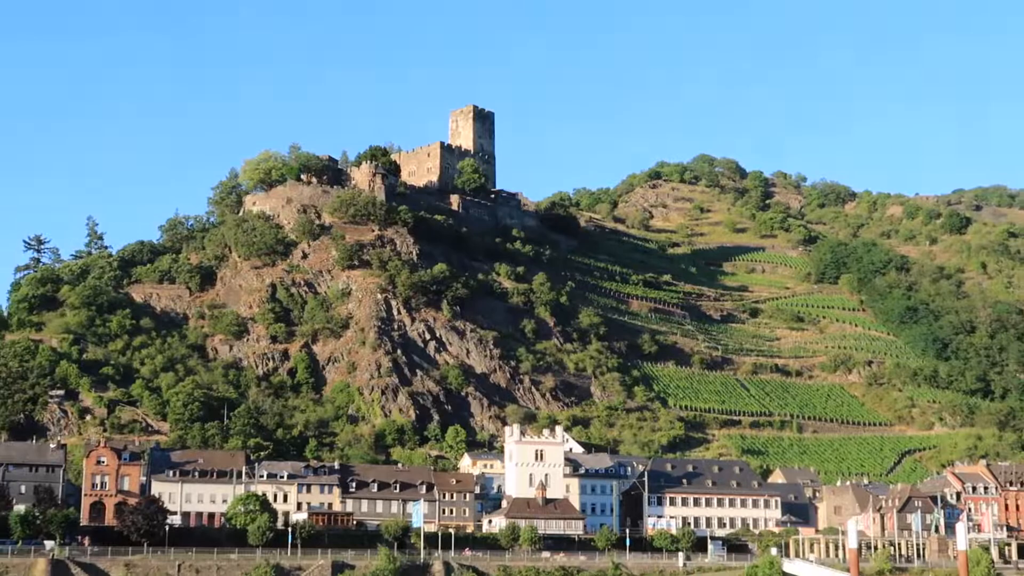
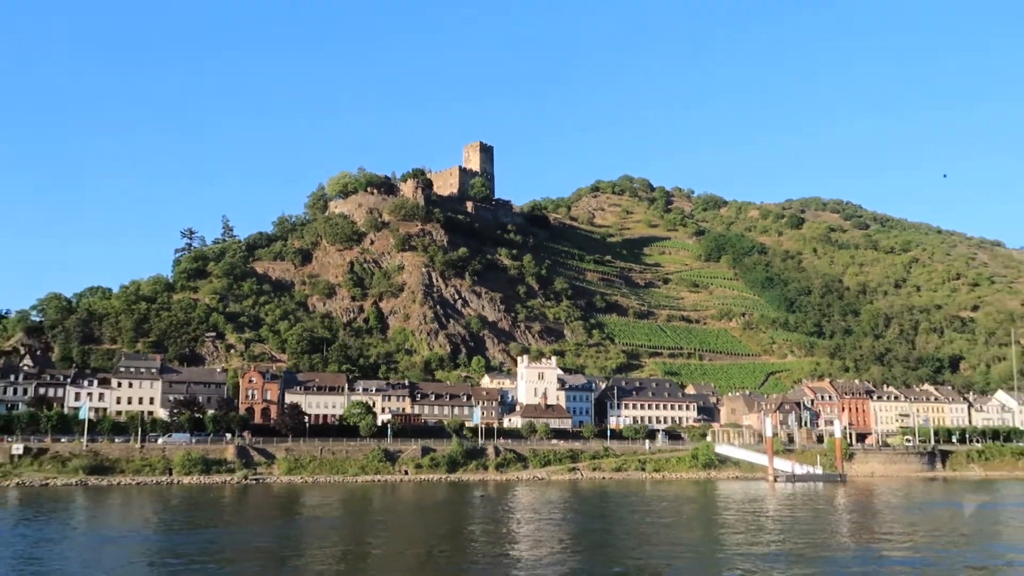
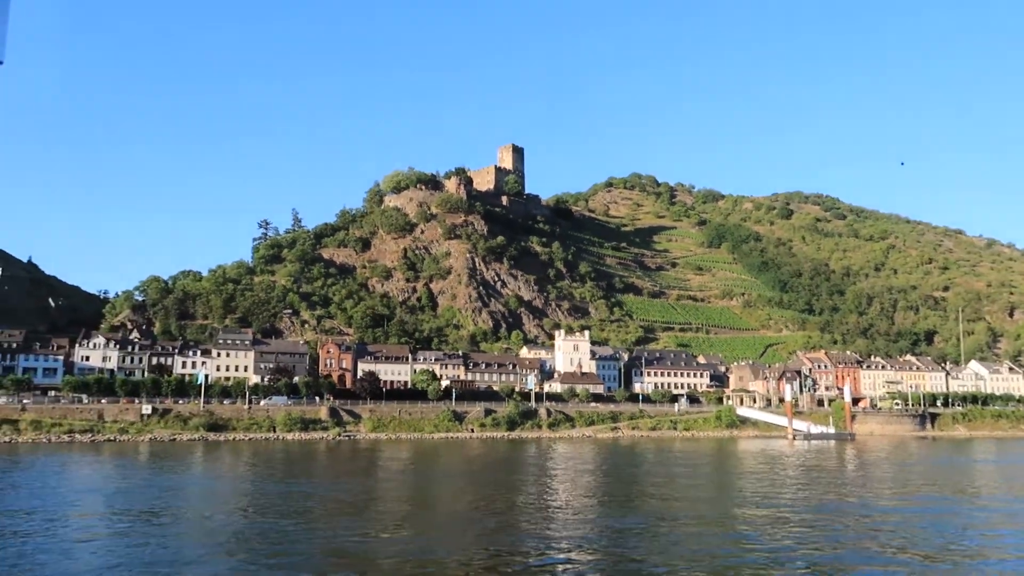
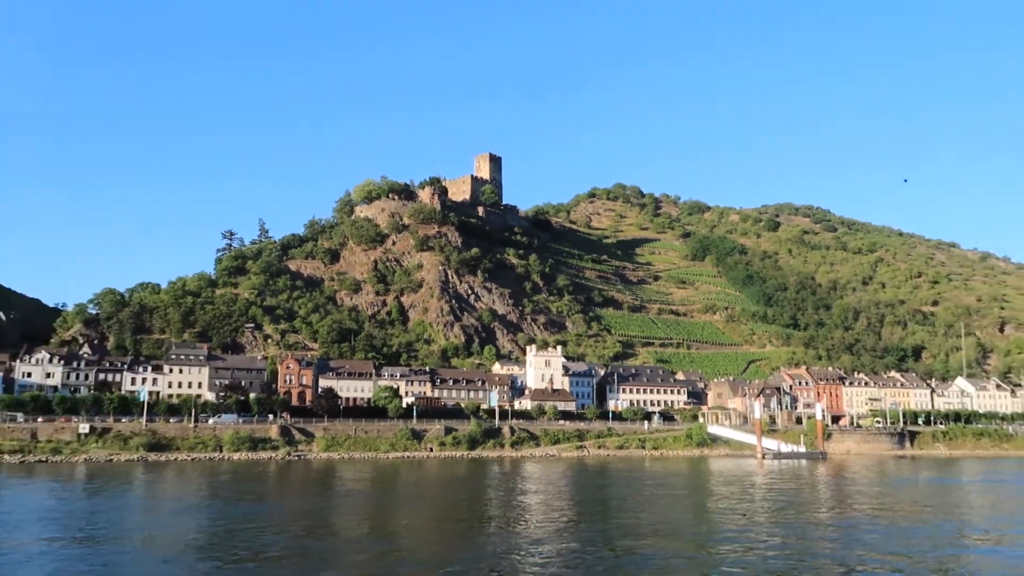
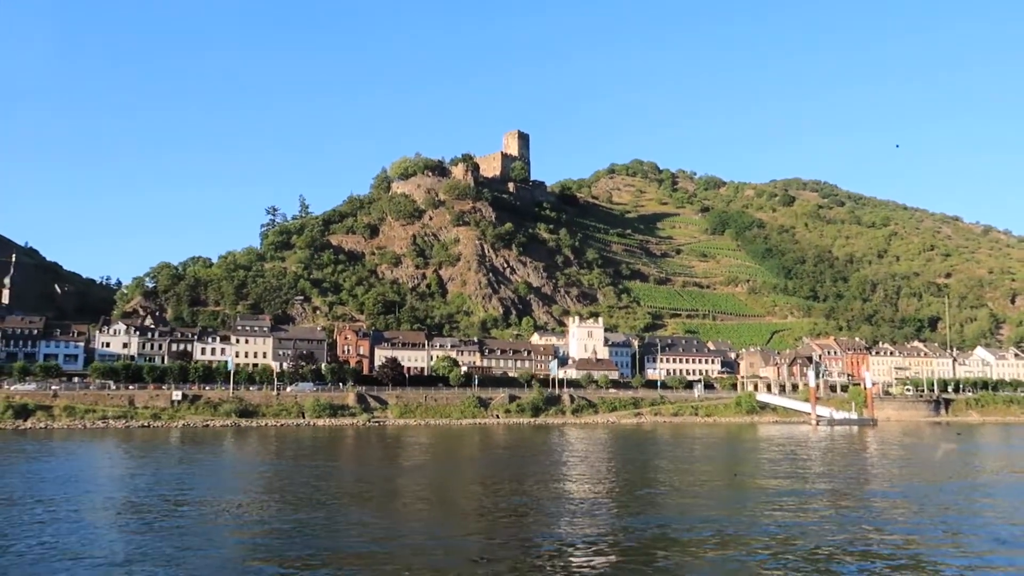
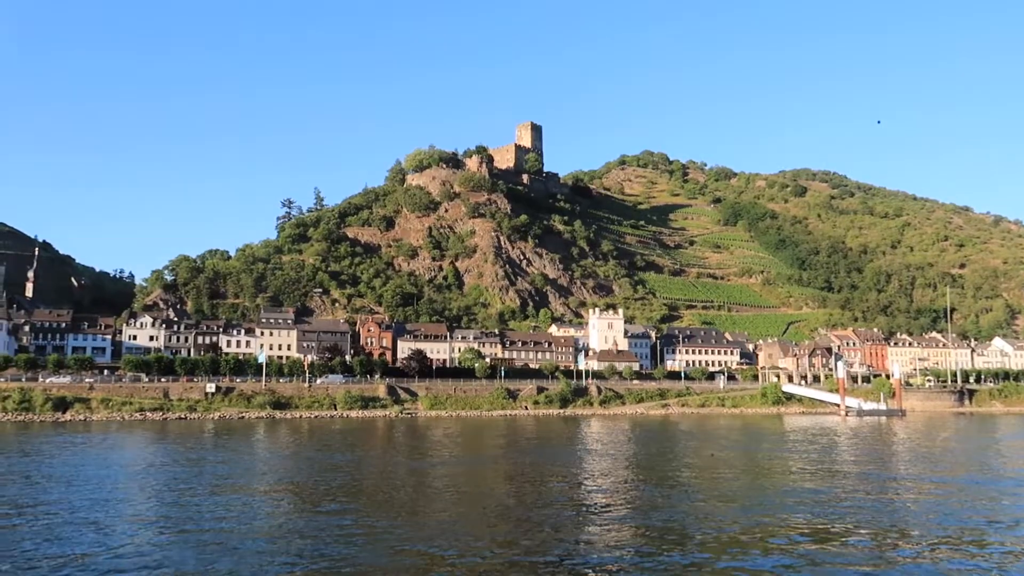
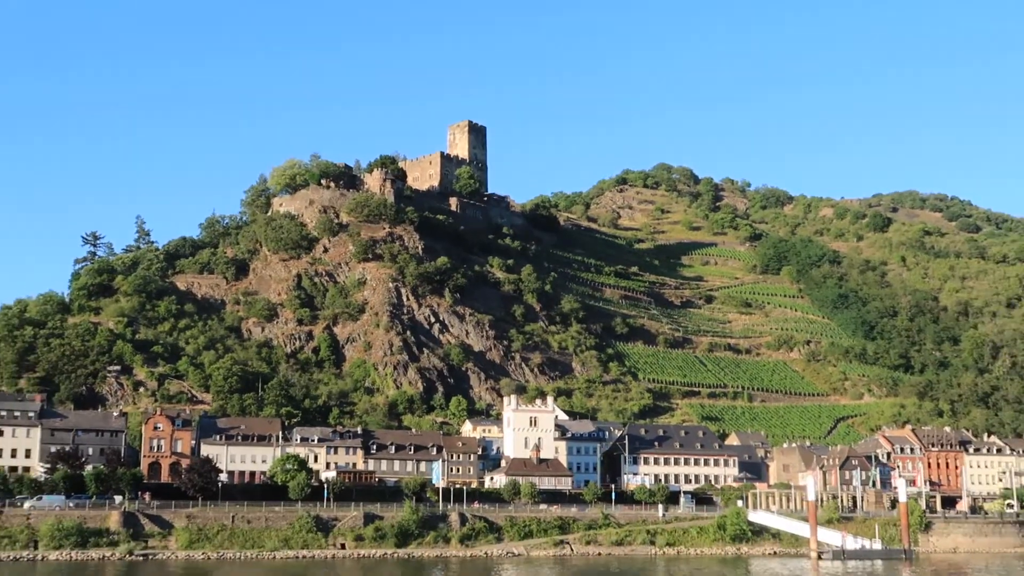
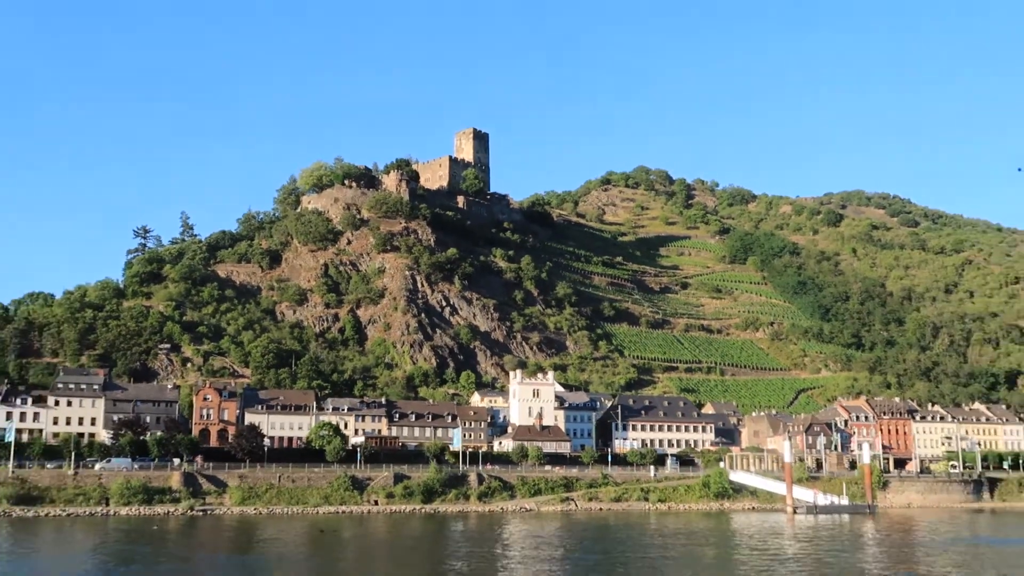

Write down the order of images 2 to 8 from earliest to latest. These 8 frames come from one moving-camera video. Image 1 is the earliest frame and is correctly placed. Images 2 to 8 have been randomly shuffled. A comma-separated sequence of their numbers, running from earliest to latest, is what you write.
7, 8, 2, 4, 3, 5, 6
